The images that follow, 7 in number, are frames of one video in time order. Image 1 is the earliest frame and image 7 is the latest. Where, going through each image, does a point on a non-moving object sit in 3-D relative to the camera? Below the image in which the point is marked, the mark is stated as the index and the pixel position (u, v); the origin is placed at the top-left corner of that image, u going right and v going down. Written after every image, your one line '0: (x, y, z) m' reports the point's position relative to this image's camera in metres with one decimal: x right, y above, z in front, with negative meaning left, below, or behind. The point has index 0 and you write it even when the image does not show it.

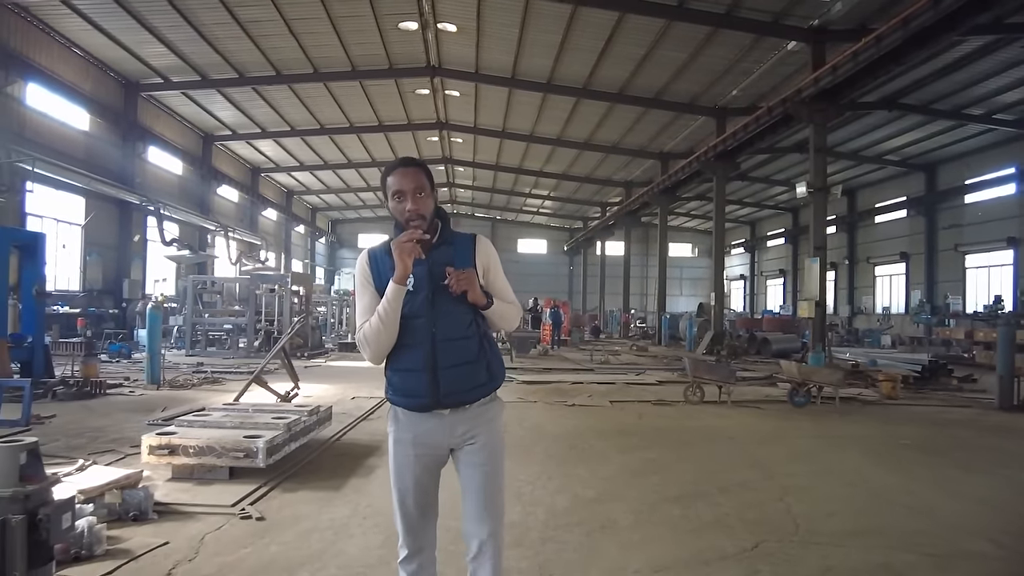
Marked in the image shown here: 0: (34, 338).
0: (-4.5, -0.5, +5.5) m
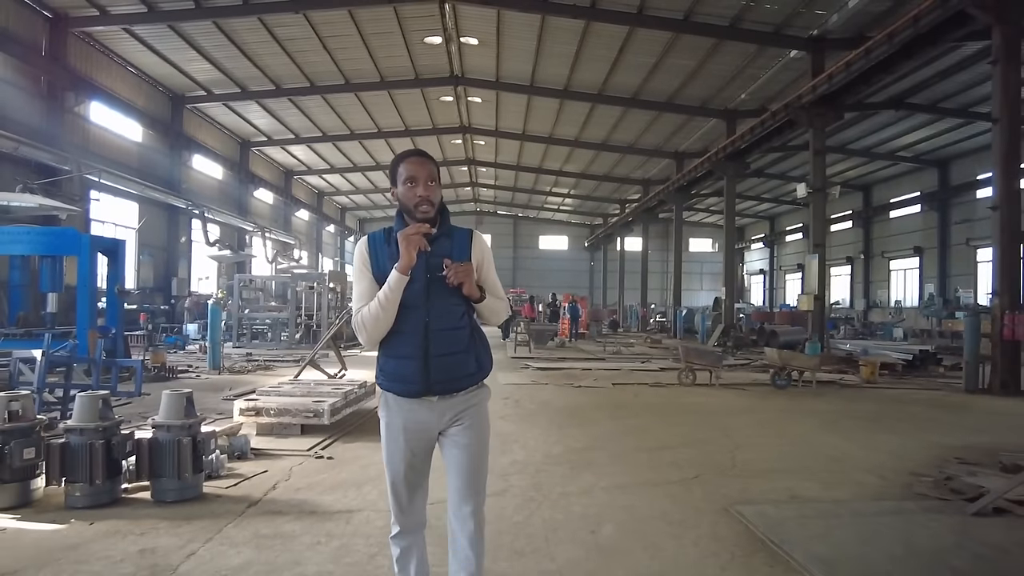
0: (-4.3, -0.5, +6.5) m
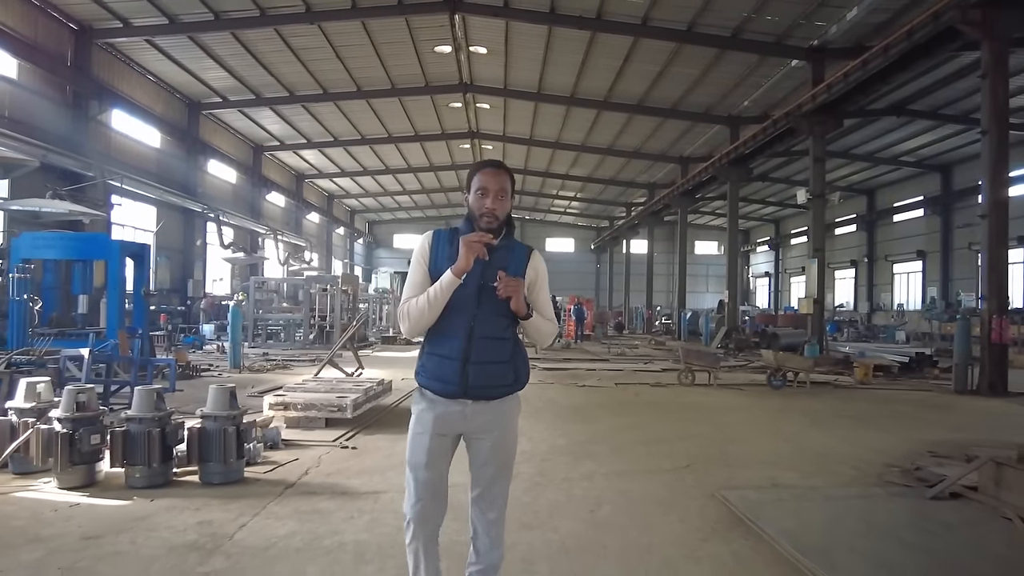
0: (-4.3, -0.5, +6.9) m
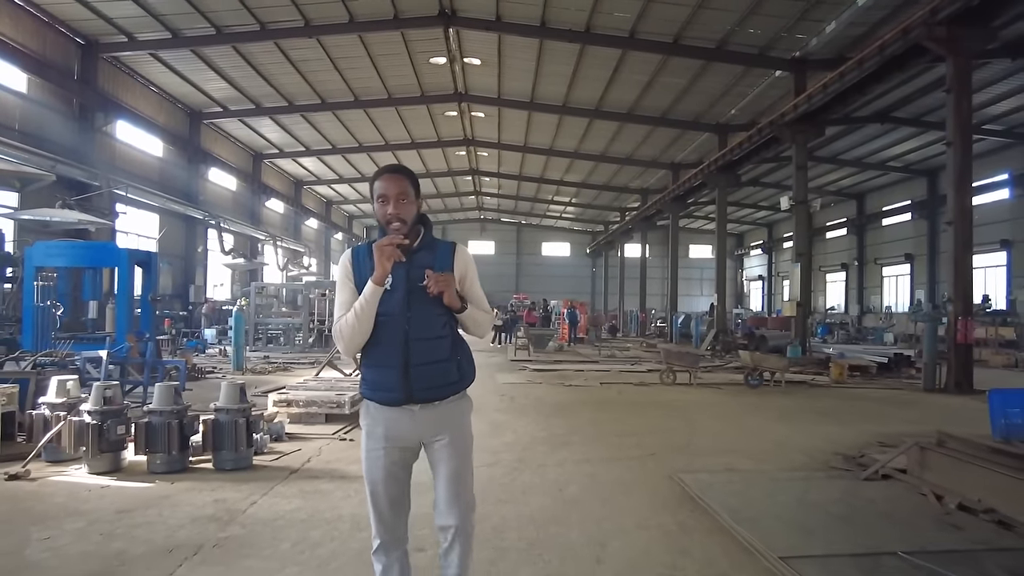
0: (-4.4, -0.6, +7.2) m
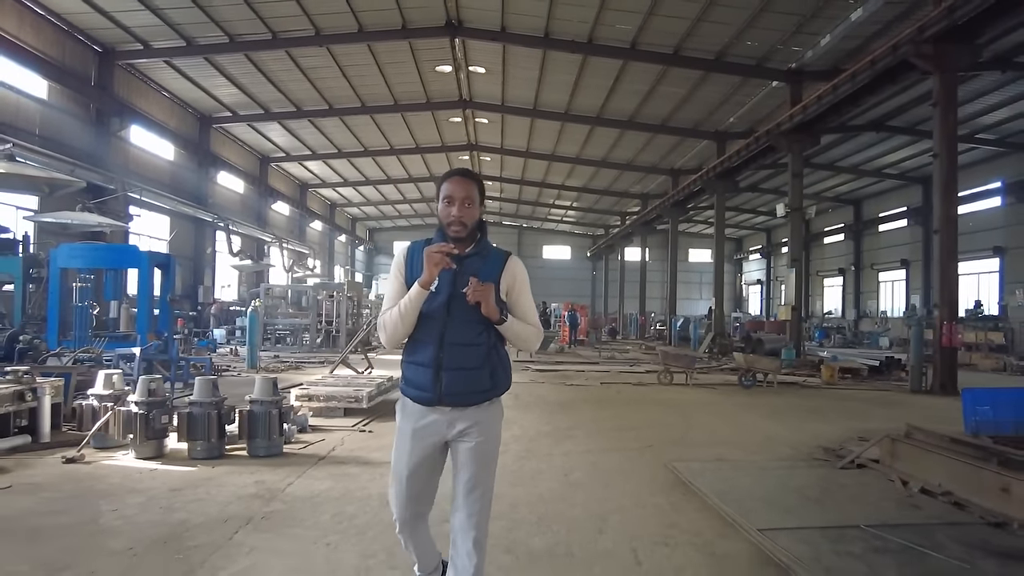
0: (-4.3, -0.6, +7.5) m
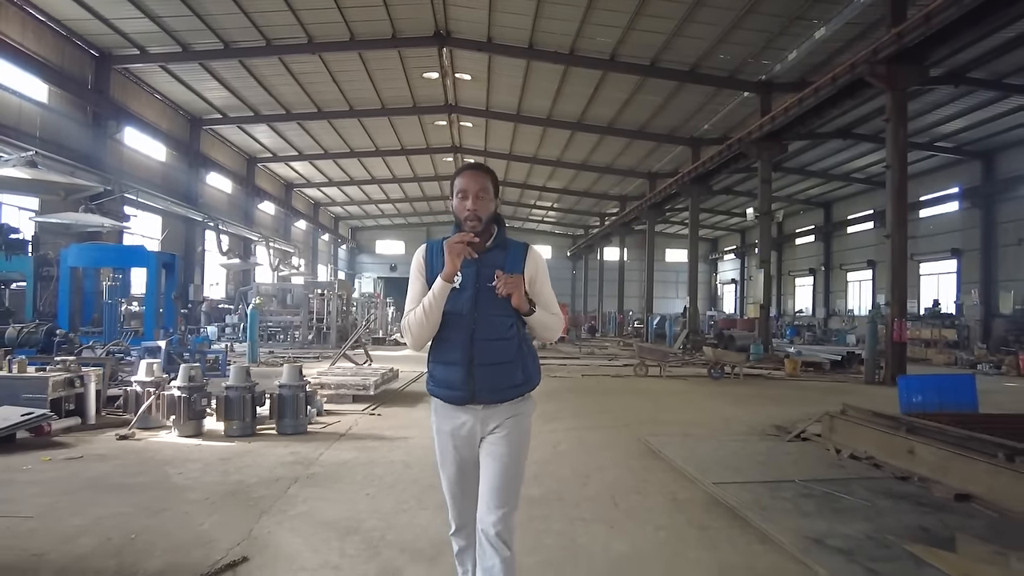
0: (-4.5, -0.6, +7.9) m
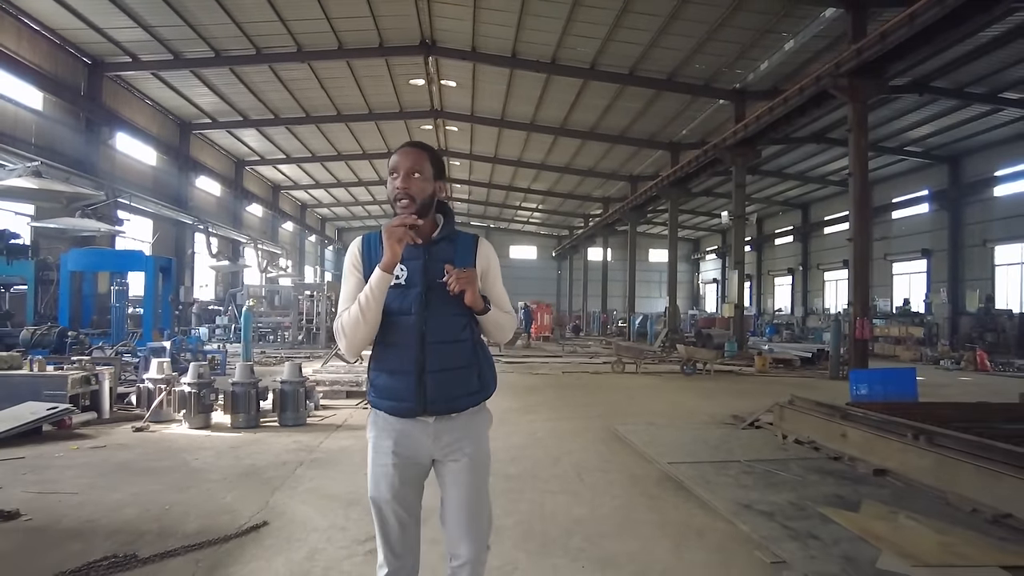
0: (-4.7, -0.6, +8.2) m
